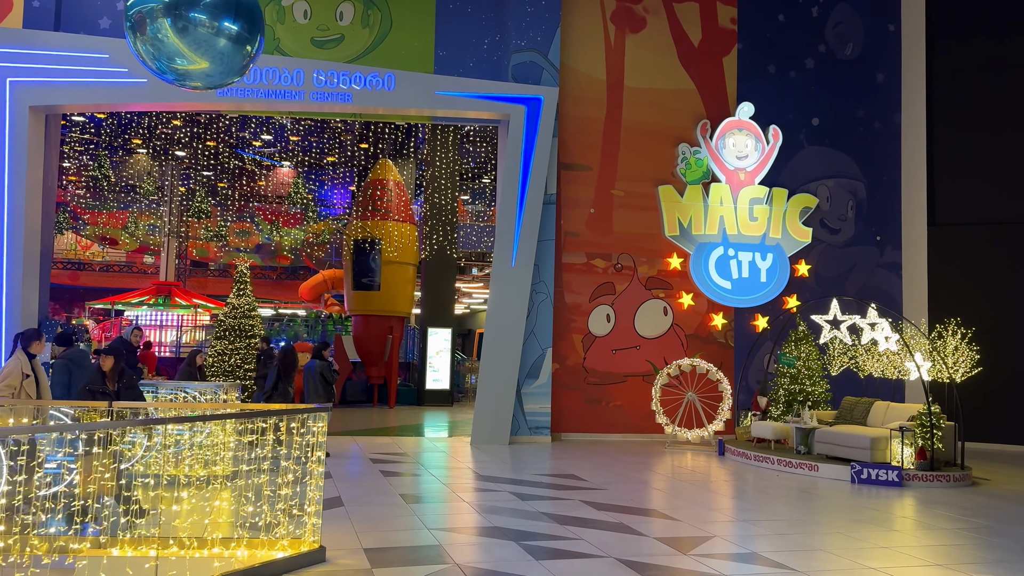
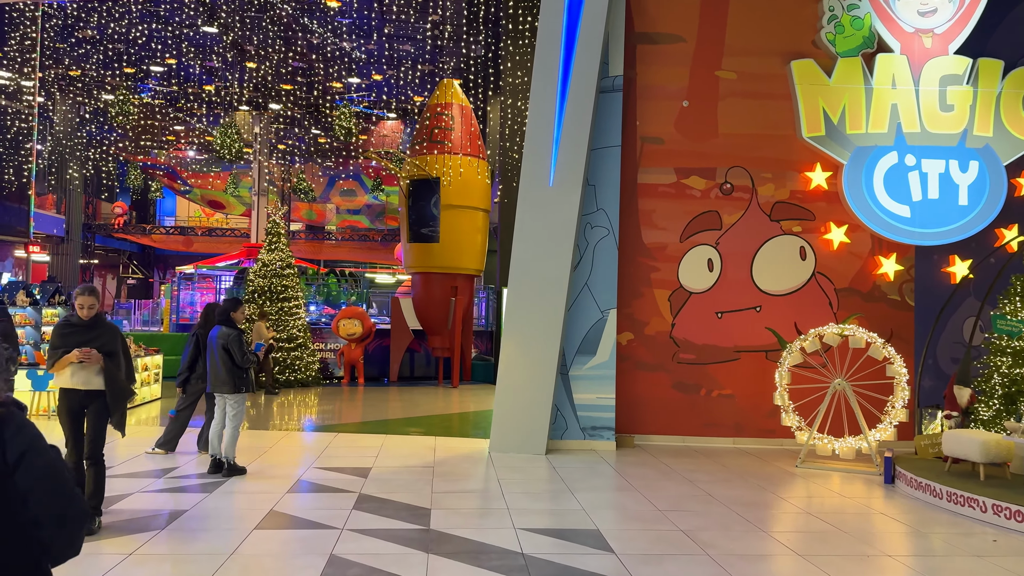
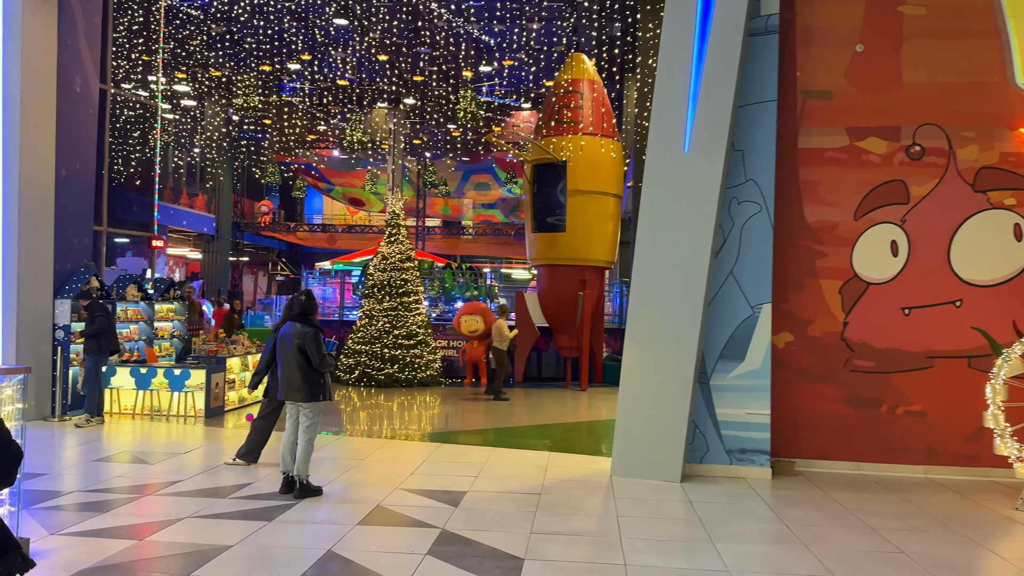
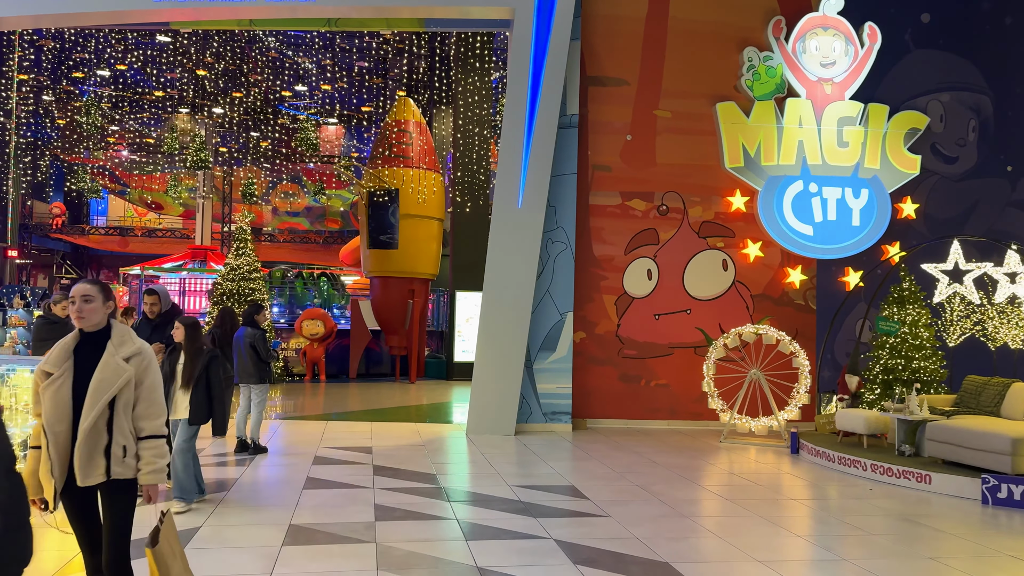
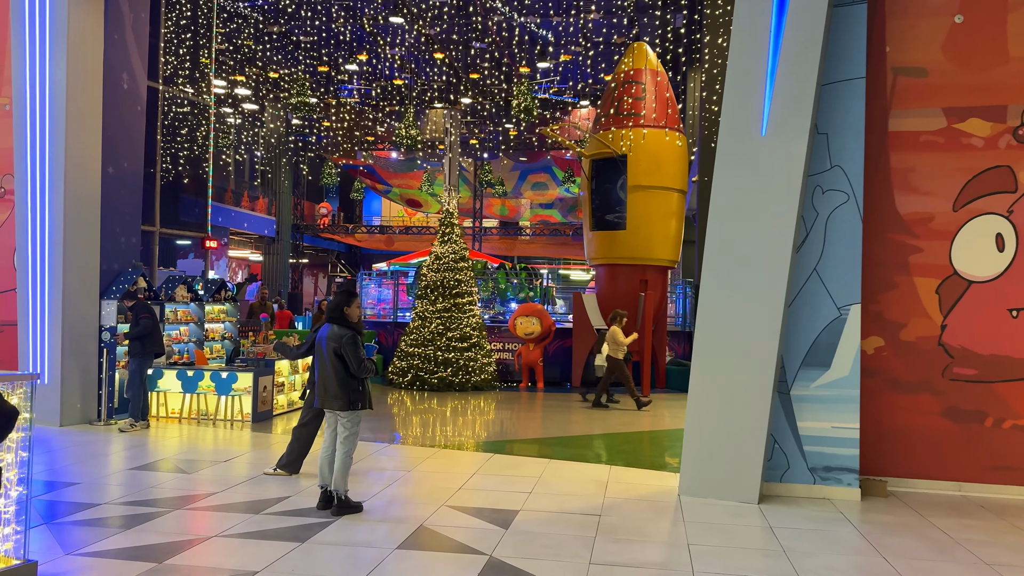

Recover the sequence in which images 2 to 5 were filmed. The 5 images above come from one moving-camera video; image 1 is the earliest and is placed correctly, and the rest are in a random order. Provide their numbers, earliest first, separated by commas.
4, 2, 3, 5
